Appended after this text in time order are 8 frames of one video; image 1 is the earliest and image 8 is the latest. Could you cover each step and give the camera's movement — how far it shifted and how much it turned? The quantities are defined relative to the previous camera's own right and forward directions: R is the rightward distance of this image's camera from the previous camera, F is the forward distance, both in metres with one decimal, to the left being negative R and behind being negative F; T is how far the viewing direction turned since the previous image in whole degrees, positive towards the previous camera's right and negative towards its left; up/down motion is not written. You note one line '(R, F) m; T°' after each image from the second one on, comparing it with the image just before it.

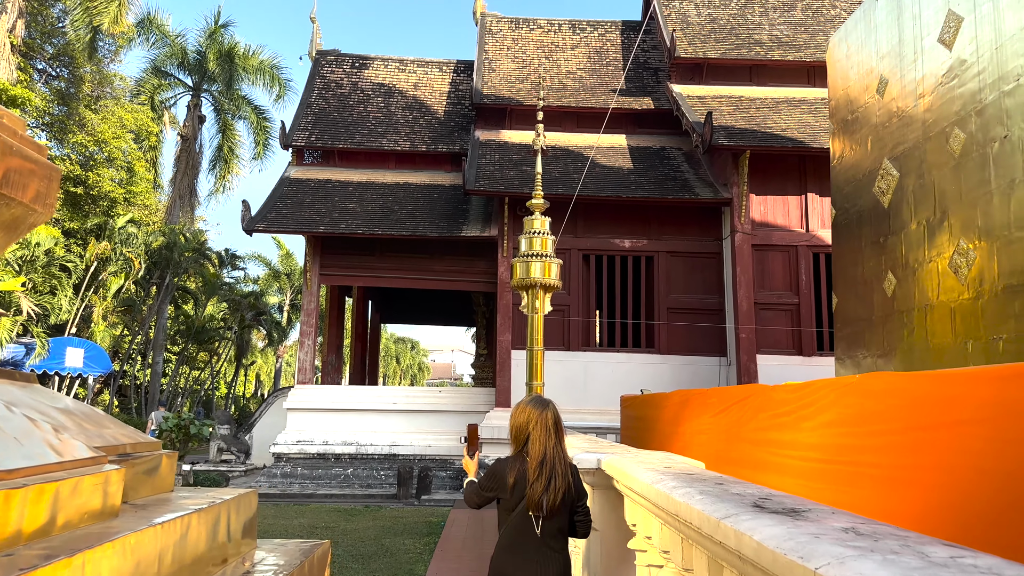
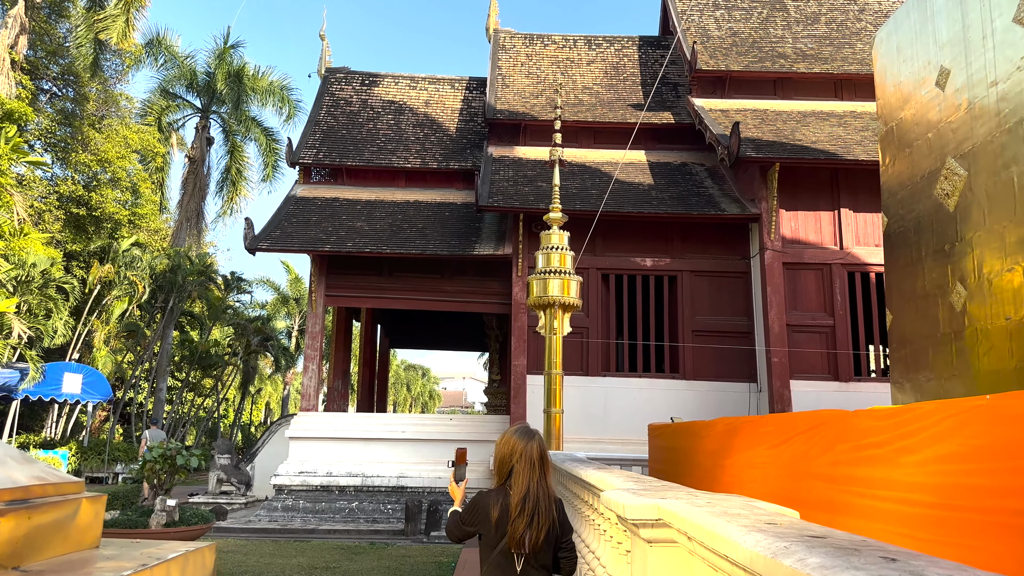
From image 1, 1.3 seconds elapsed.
(-0.1, +0.6) m; -1°
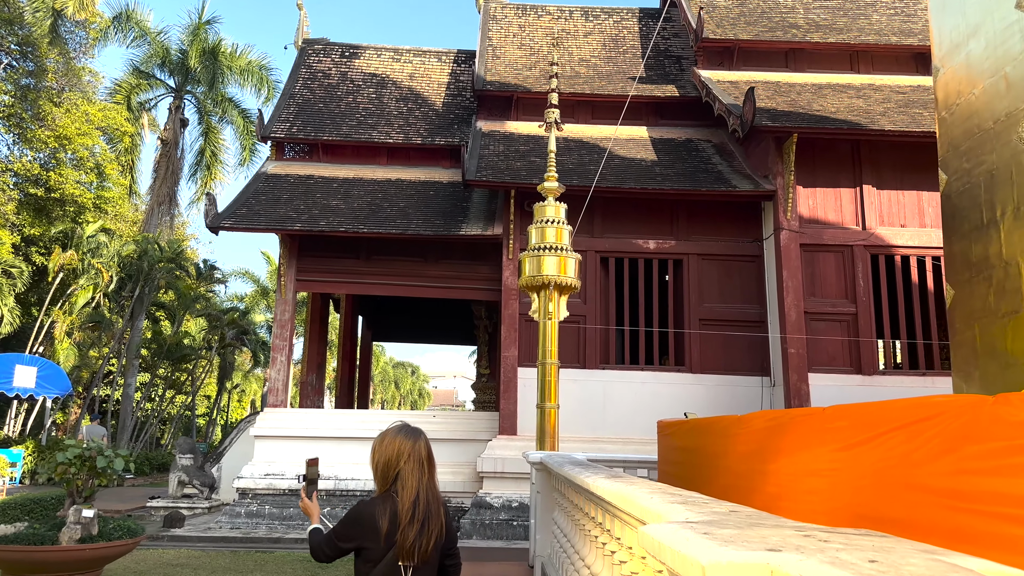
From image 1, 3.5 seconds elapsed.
(0.0, +0.9) m; +1°
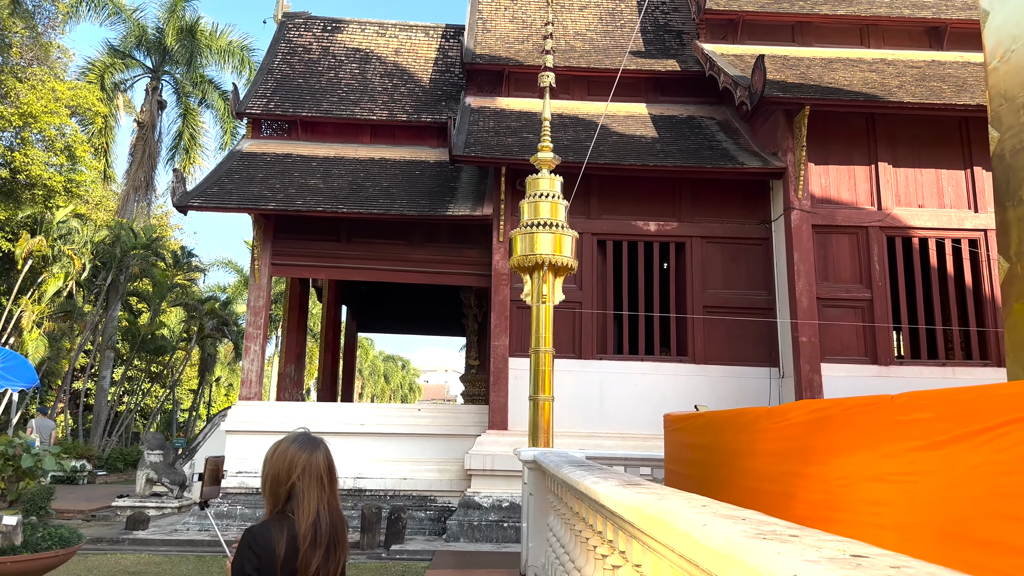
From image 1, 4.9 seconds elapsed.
(0.0, +0.6) m; +1°
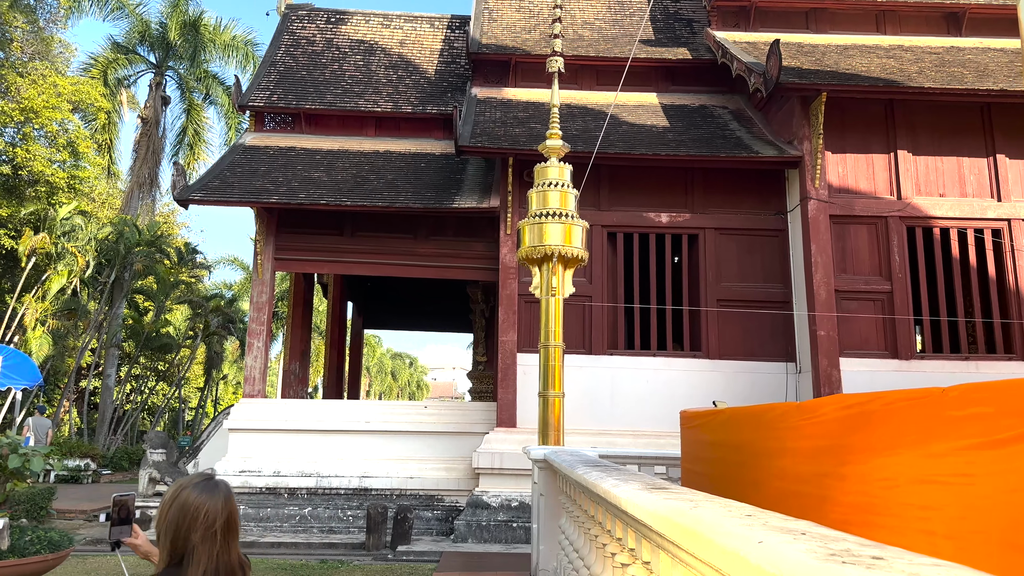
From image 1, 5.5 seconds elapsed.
(0.0, +0.2) m; -1°
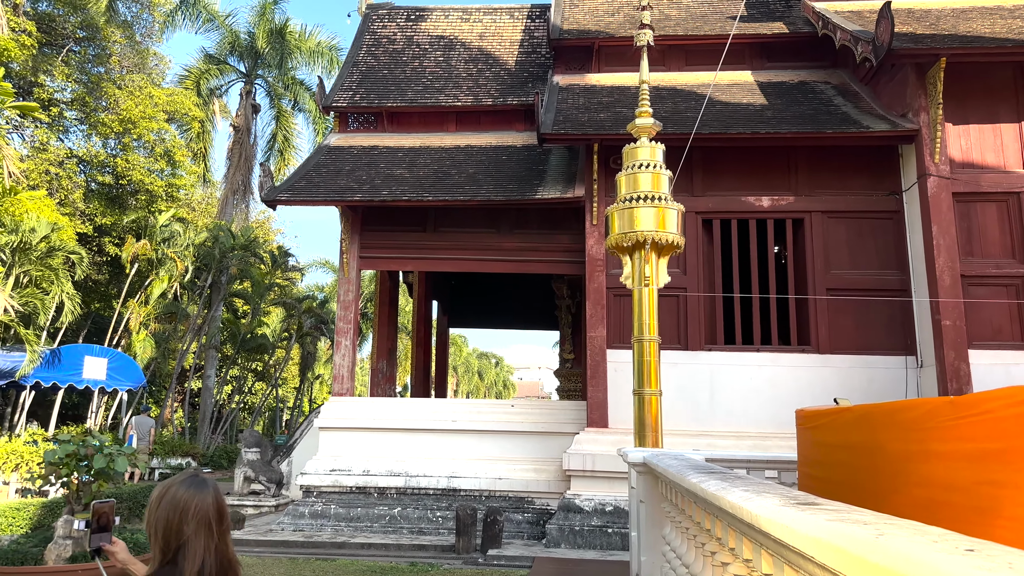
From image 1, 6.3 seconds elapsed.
(0.0, +0.3) m; -6°
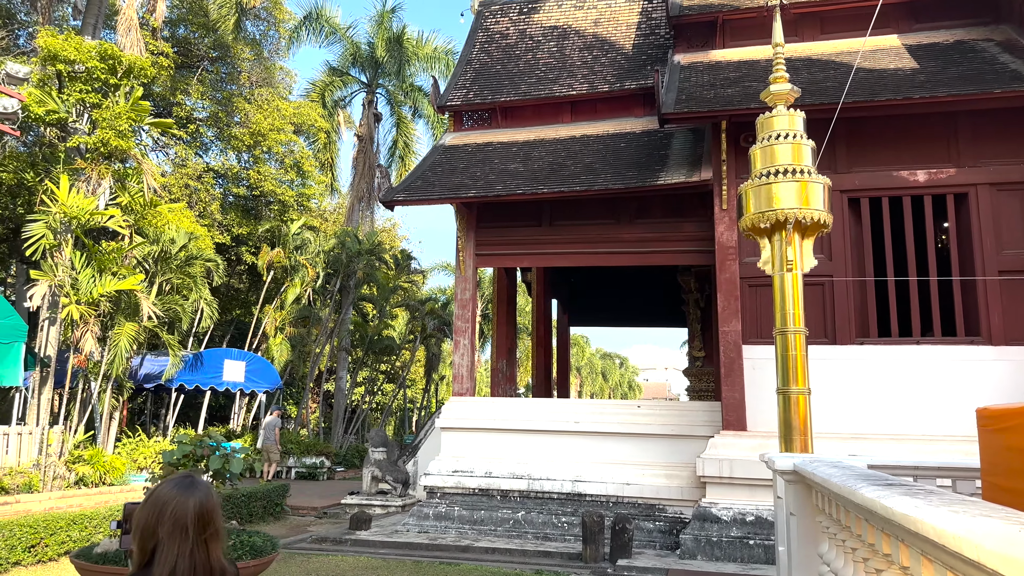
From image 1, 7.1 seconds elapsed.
(0.0, +0.4) m; -9°
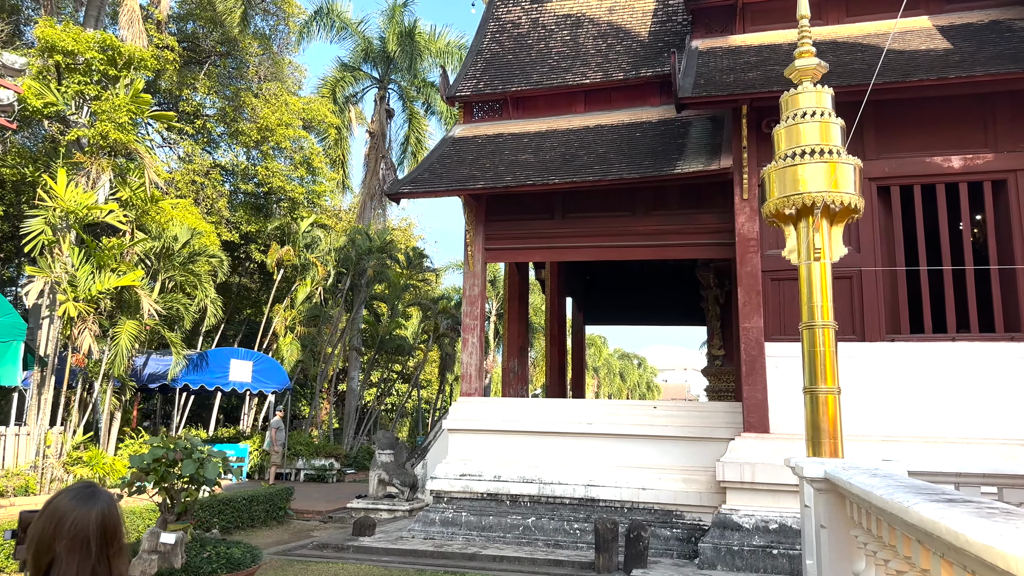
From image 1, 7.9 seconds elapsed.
(+0.1, +0.3) m; -1°
